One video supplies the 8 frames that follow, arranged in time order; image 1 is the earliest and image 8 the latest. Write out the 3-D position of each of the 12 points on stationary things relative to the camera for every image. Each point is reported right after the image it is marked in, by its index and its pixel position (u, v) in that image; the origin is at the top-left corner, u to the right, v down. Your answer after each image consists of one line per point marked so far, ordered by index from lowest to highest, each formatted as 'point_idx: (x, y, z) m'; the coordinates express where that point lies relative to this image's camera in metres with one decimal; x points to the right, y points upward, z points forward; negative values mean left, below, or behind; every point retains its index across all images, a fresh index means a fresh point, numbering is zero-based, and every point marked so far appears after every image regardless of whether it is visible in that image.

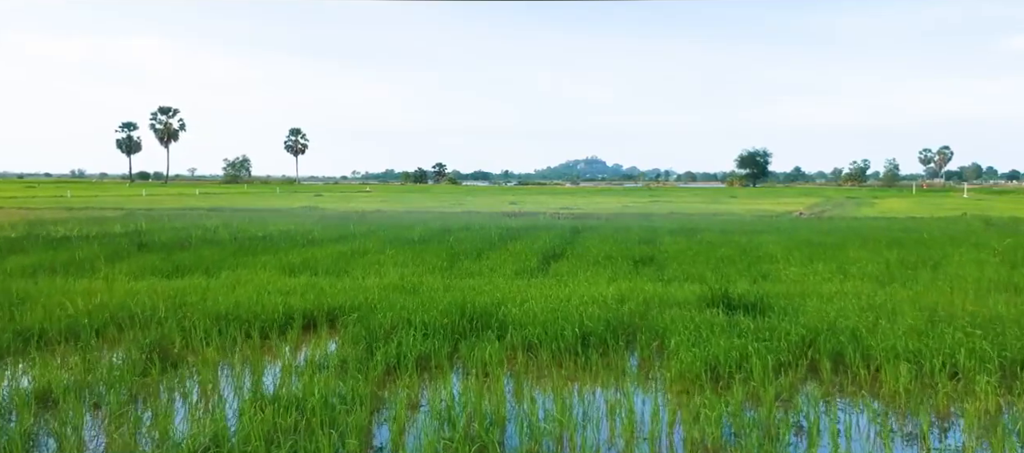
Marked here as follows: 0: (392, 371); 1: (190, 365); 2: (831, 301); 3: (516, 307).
0: (-0.6, -0.7, +3.6) m
1: (-1.6, -0.7, +3.6) m
2: (+2.2, -0.5, +5.0) m
3: (0.0, -0.5, +4.6) m
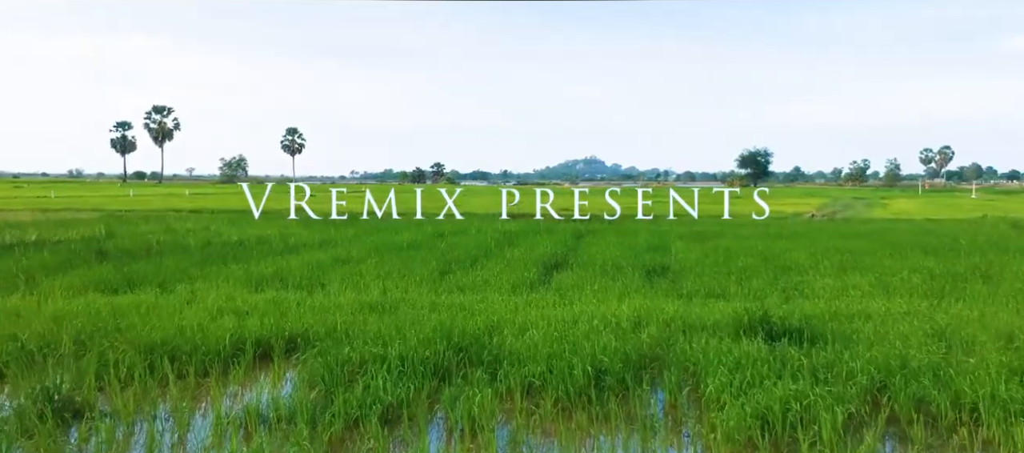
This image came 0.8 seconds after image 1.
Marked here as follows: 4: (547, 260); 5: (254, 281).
0: (-0.6, -0.8, +2.8) m
1: (-1.6, -0.8, +2.8) m
2: (+2.2, -0.6, +4.2) m
3: (0.0, -0.6, +3.8) m
4: (+0.4, -0.4, +7.4) m
5: (-2.2, -0.5, +5.9) m
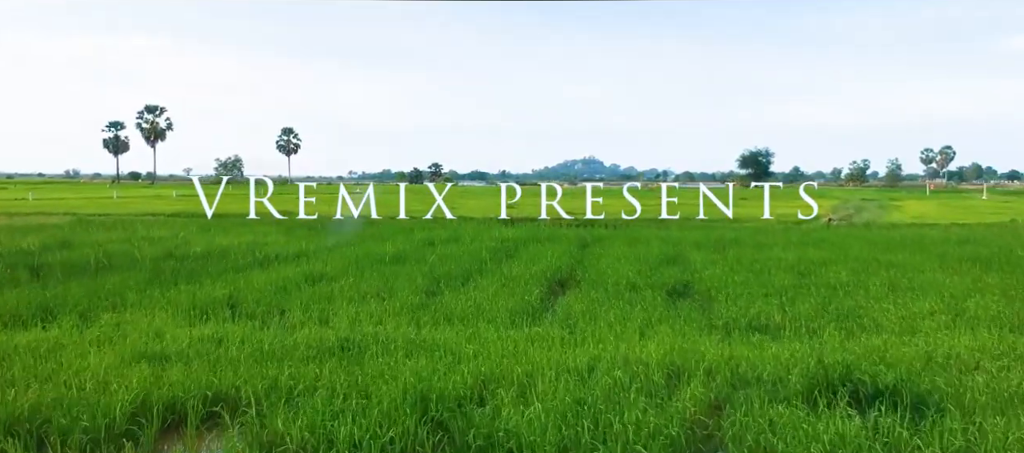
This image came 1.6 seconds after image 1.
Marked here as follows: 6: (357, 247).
0: (-0.6, -0.9, +1.8) m
1: (-1.6, -0.9, +1.9) m
2: (+2.2, -0.7, +3.2) m
3: (0.0, -0.7, +2.9) m
4: (+0.3, -0.5, +6.4) m
5: (-2.2, -0.6, +4.9) m
6: (-1.7, -0.2, +9.0) m
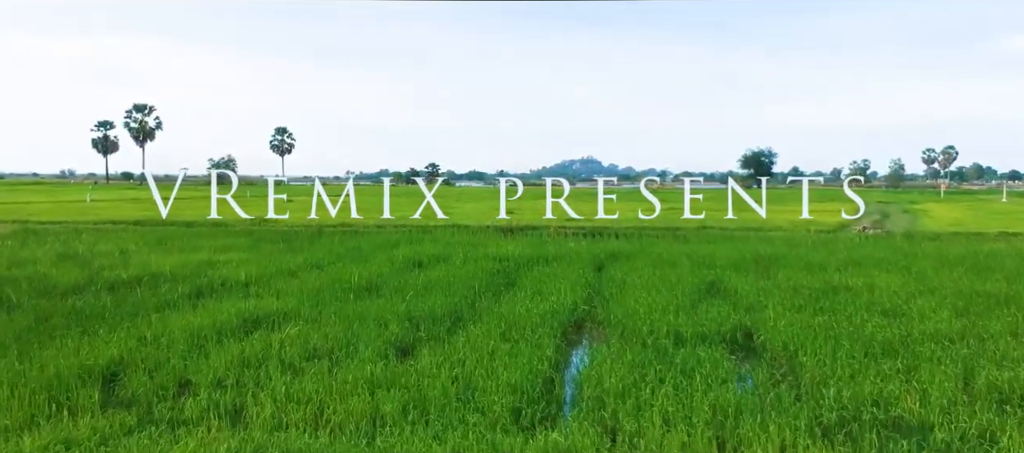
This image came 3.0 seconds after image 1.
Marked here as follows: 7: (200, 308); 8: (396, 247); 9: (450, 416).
0: (-0.6, -1.1, +0.3) m
1: (-1.6, -1.1, +0.3) m
2: (+2.2, -0.9, +1.7) m
3: (0.0, -0.9, +1.3) m
4: (+0.4, -0.6, +4.9) m
5: (-2.2, -0.7, +3.4) m
6: (-1.7, -0.4, +7.5) m
7: (-2.3, -0.6, +5.3) m
8: (-1.2, -0.3, +9.0) m
9: (-0.2, -0.8, +3.2) m
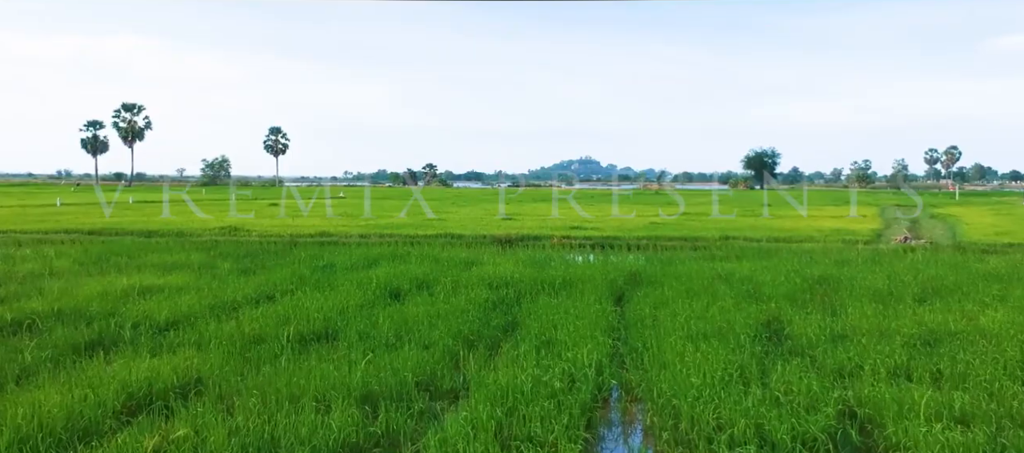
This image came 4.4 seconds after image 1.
0: (-0.6, -1.3, -1.2) m
1: (-1.6, -1.2, -1.2) m
2: (+2.2, -1.0, +0.2) m
3: (0.0, -1.0, -0.2) m
4: (+0.4, -0.8, +3.4) m
5: (-2.2, -0.9, +1.9) m
6: (-1.7, -0.6, +6.0) m
7: (-2.3, -0.8, +3.8) m
8: (-1.2, -0.5, +7.5) m
9: (-0.2, -1.0, +1.7) m
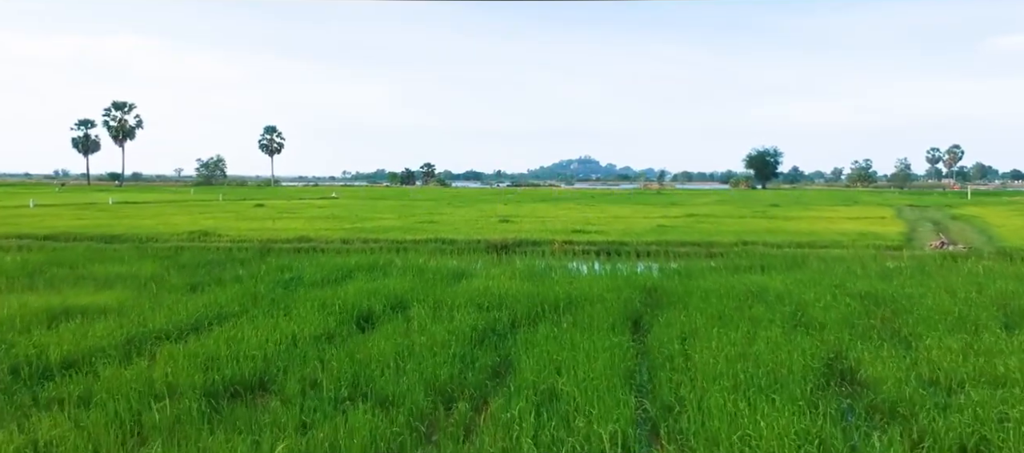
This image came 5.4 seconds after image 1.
0: (-0.6, -1.3, -2.3) m
1: (-1.7, -1.3, -2.3) m
2: (+2.2, -1.1, -0.9) m
3: (0.0, -1.1, -1.3) m
4: (+0.3, -0.9, +2.3) m
5: (-2.2, -1.0, +0.8) m
6: (-1.7, -0.7, +4.9) m
7: (-2.4, -0.9, +2.6) m
8: (-1.3, -0.6, +6.4) m
9: (-0.3, -1.0, +0.5) m
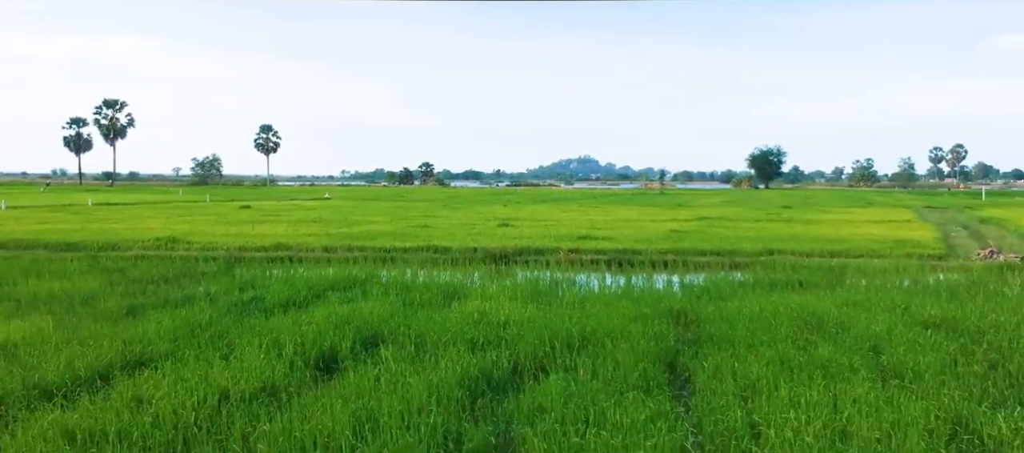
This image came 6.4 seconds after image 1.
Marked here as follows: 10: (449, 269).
0: (-0.6, -1.4, -3.5) m
1: (-1.6, -1.4, -3.5) m
2: (+2.2, -1.2, -2.1) m
3: (0.0, -1.2, -2.5) m
4: (+0.3, -1.0, +1.1) m
5: (-2.2, -1.1, -0.4) m
6: (-1.7, -0.8, +3.7) m
7: (-2.4, -1.0, +1.5) m
8: (-1.2, -0.7, +5.2) m
9: (-0.2, -1.1, -0.7) m
10: (-0.8, -0.5, +9.0) m
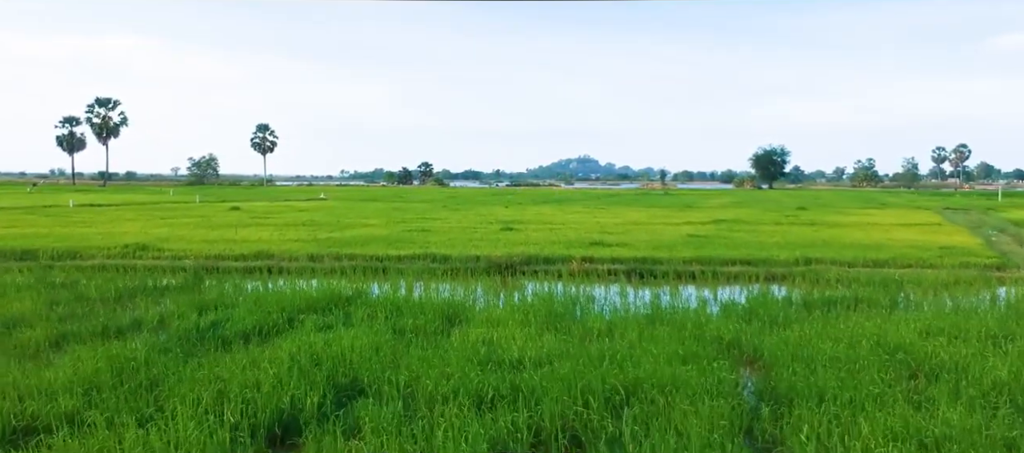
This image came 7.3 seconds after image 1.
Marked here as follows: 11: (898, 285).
0: (-0.5, -1.5, -4.6) m
1: (-1.5, -1.5, -4.6) m
2: (+2.3, -1.3, -3.2) m
3: (+0.1, -1.3, -3.6) m
4: (+0.4, -1.1, 0.0) m
5: (-2.1, -1.2, -1.5) m
6: (-1.6, -0.9, +2.6) m
7: (-2.3, -1.0, +0.4) m
8: (-1.1, -0.8, +4.1) m
9: (-0.1, -1.2, -1.8) m
10: (-0.7, -0.6, +7.9) m
11: (+4.2, -0.6, +7.7) m
